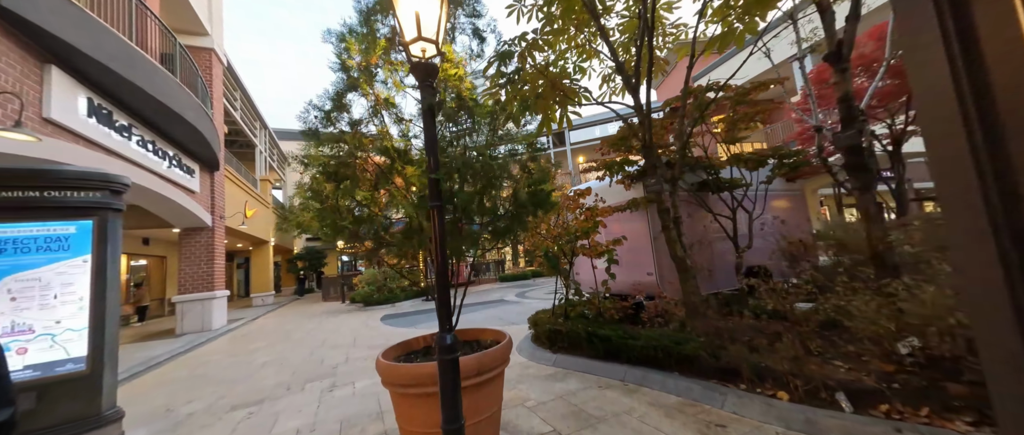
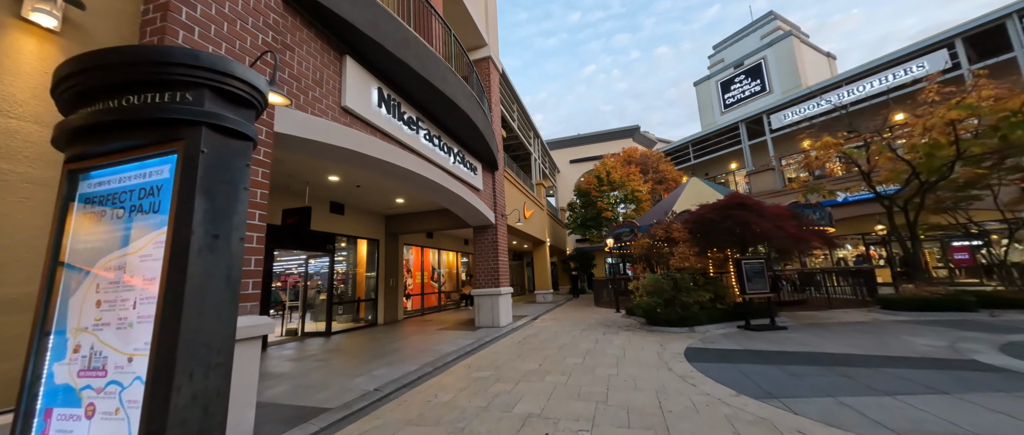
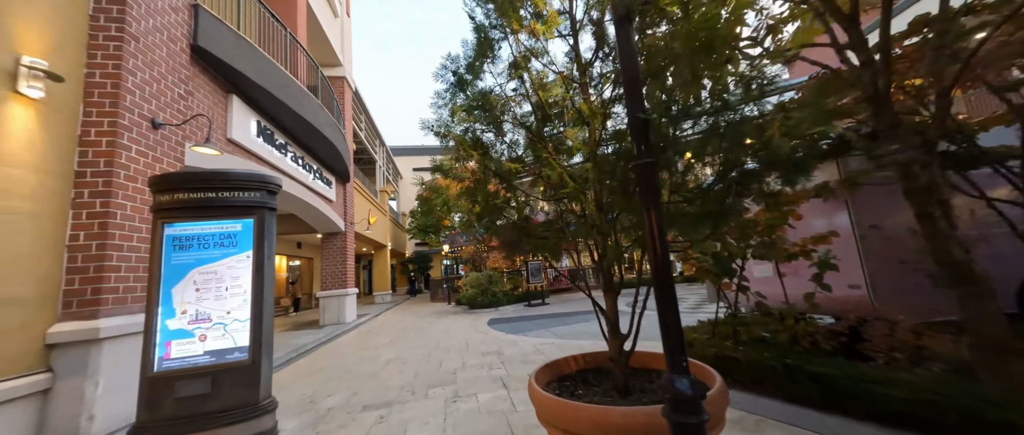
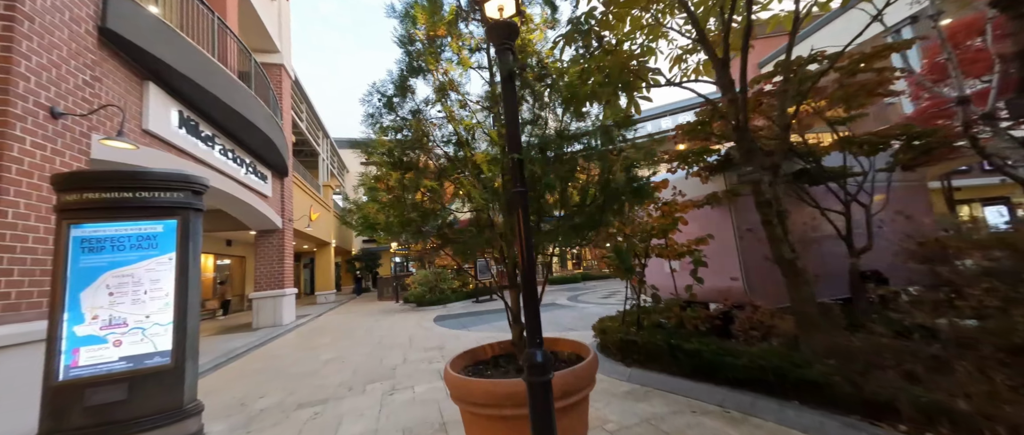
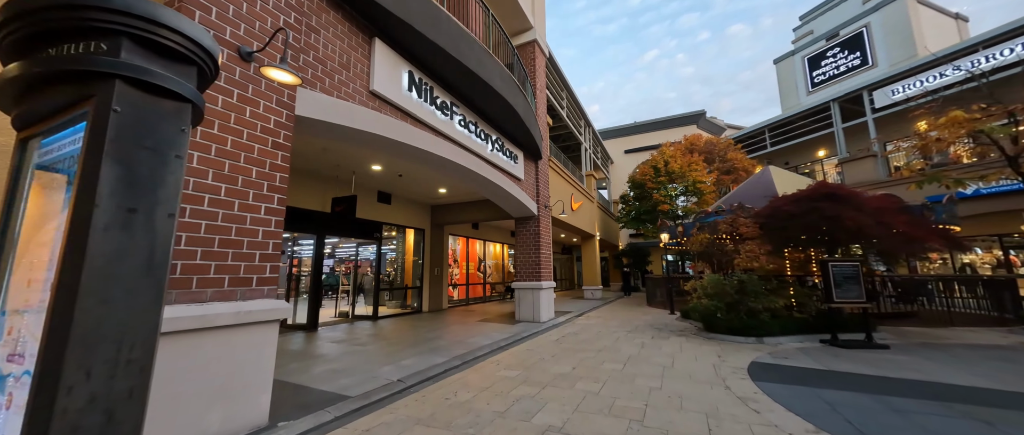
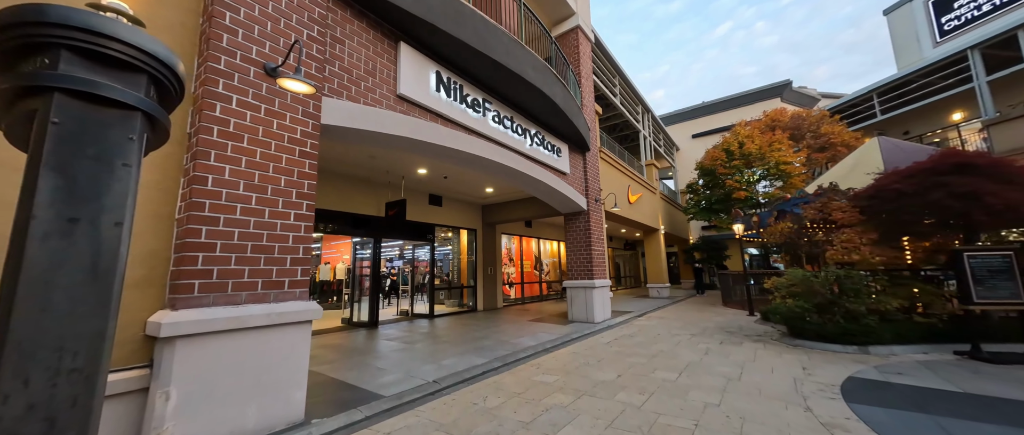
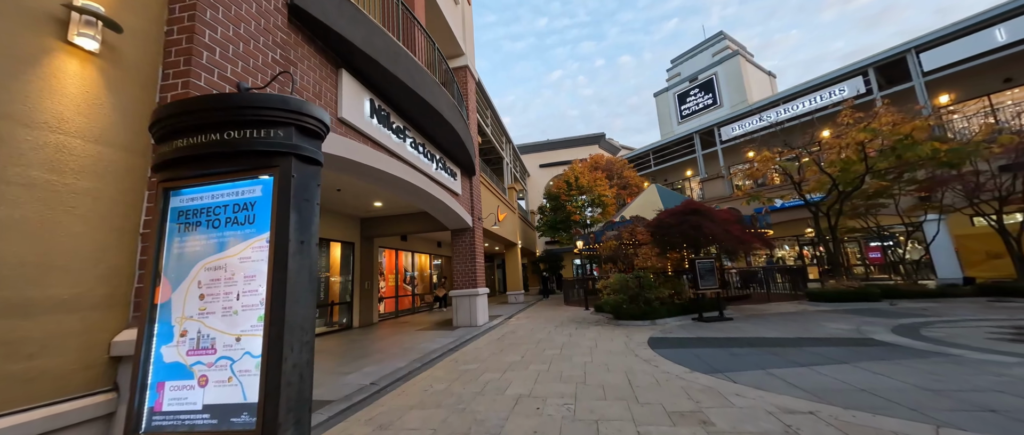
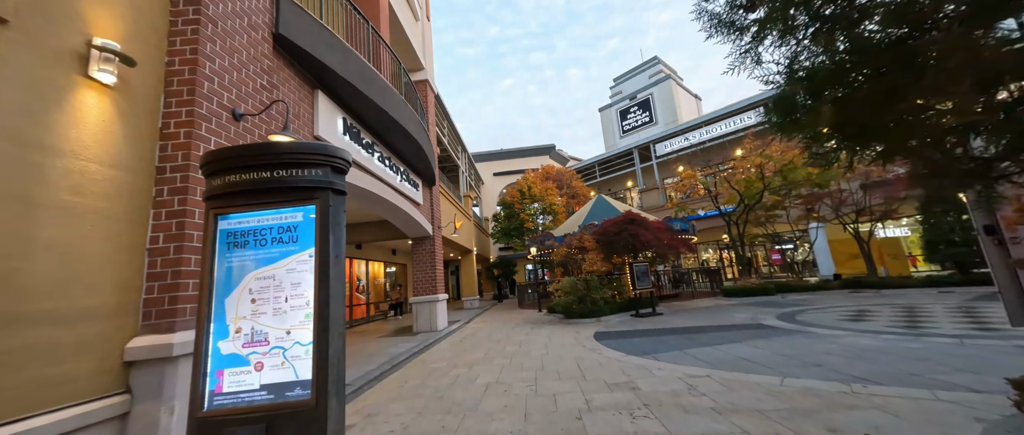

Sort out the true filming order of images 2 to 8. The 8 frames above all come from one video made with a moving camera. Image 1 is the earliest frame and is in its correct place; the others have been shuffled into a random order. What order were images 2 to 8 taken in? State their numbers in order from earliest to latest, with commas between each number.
4, 3, 8, 7, 2, 5, 6
